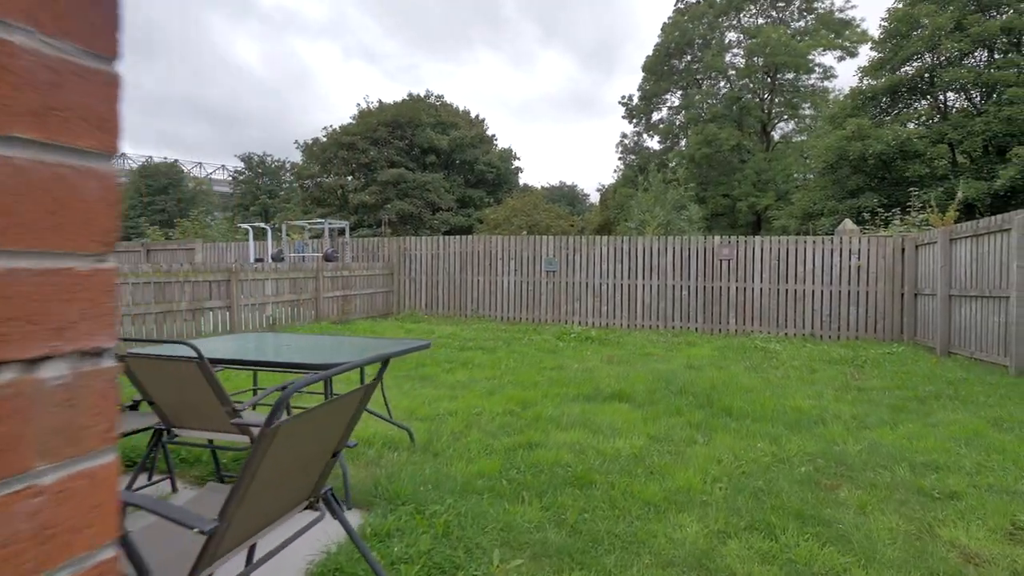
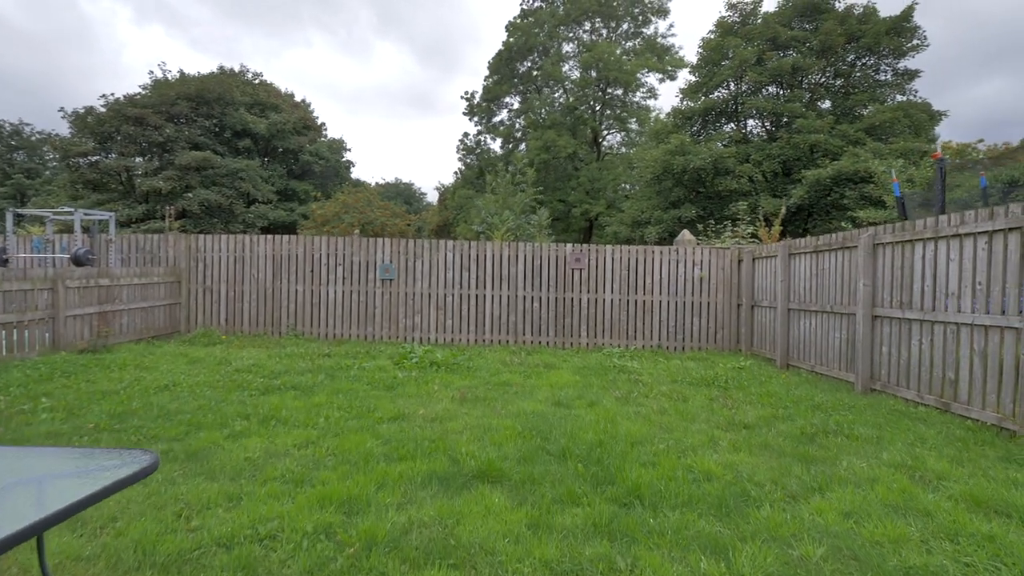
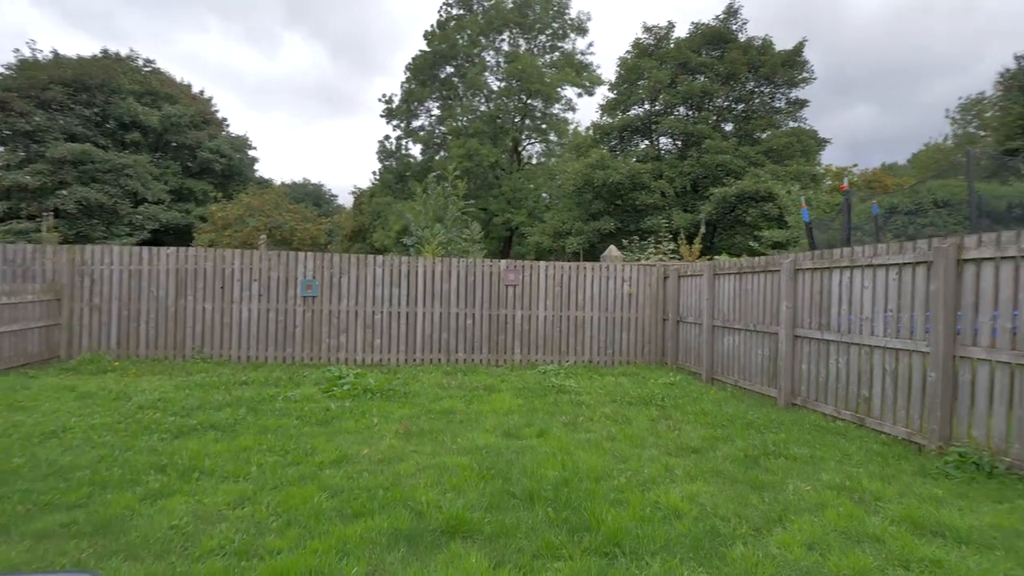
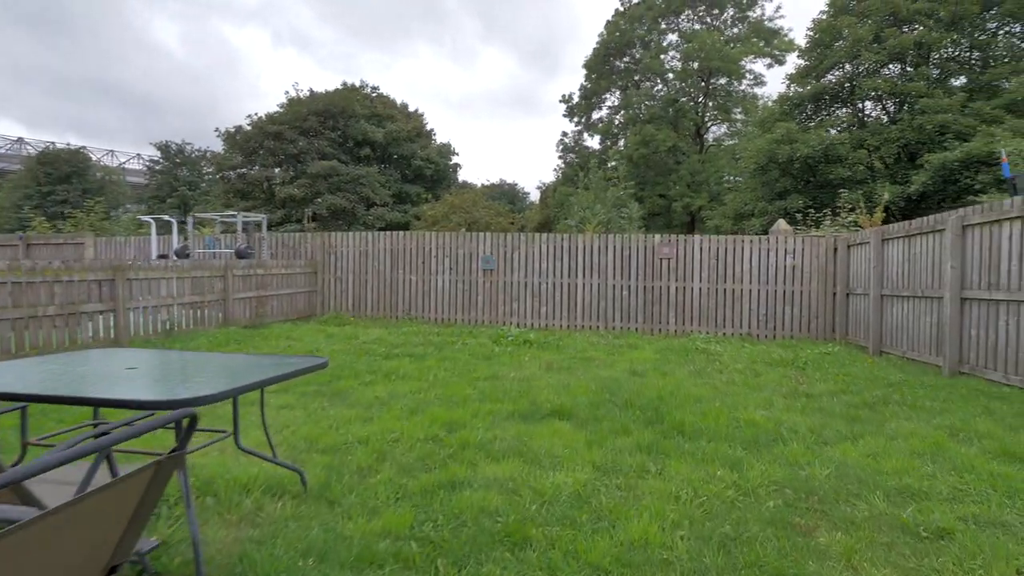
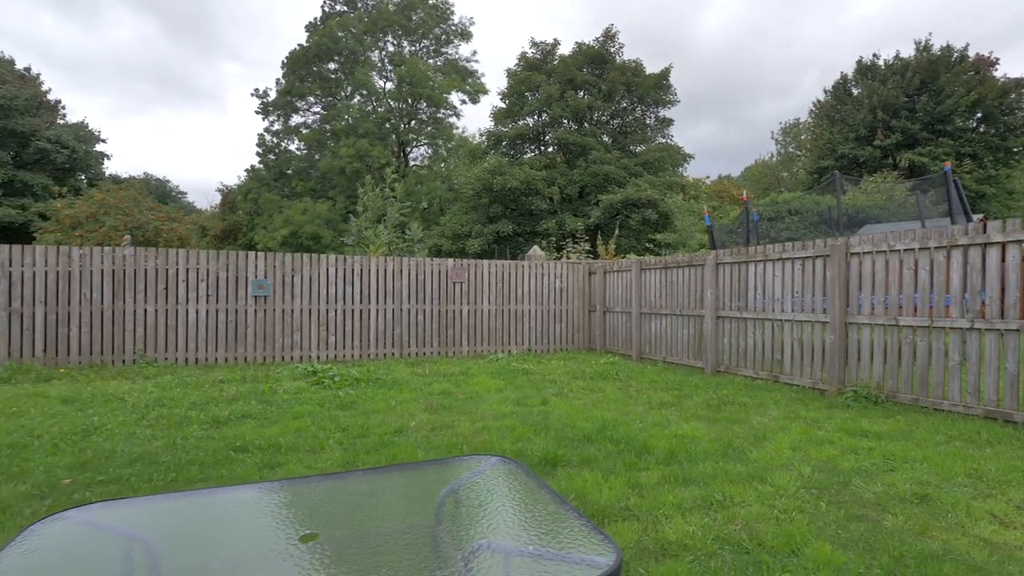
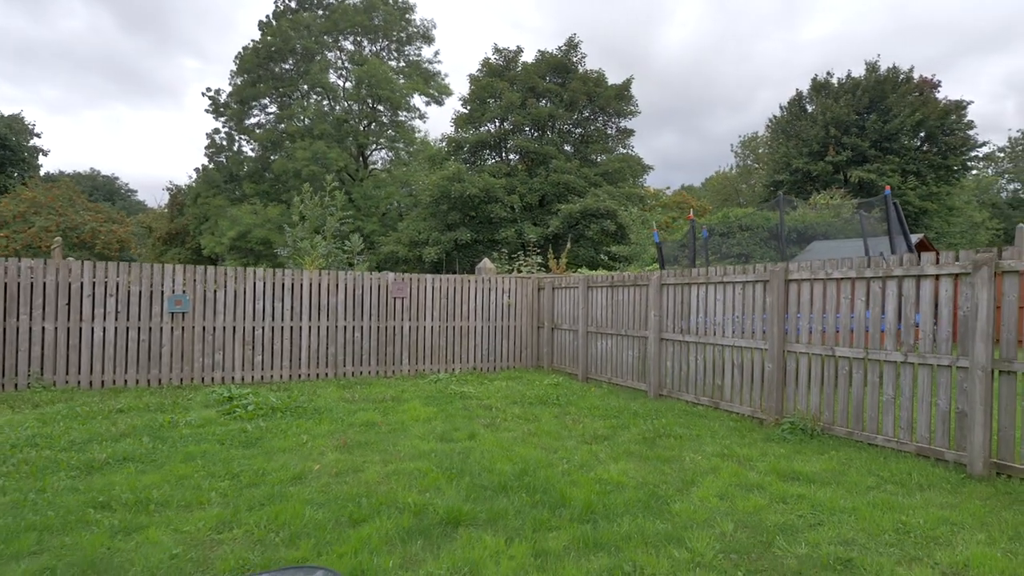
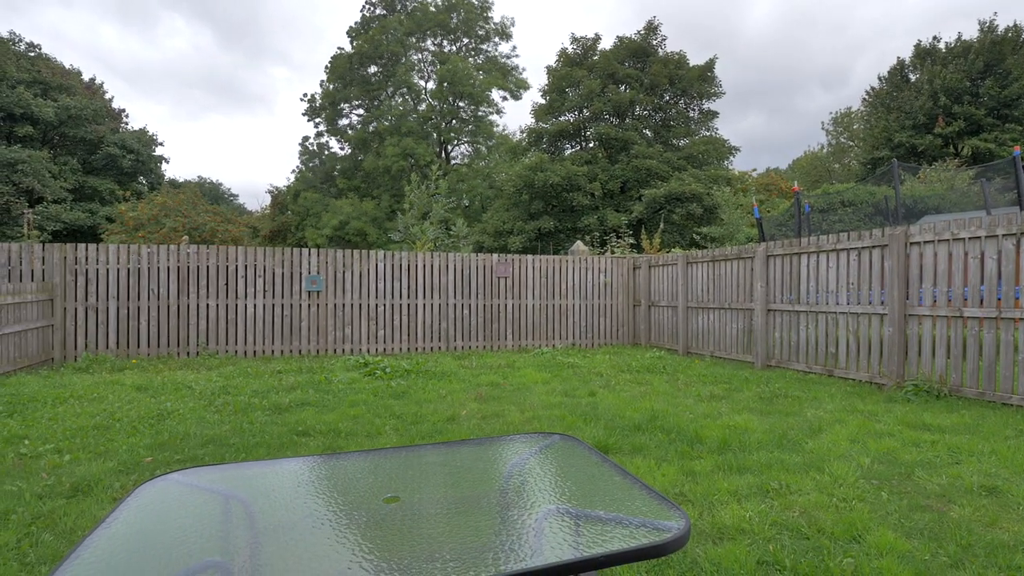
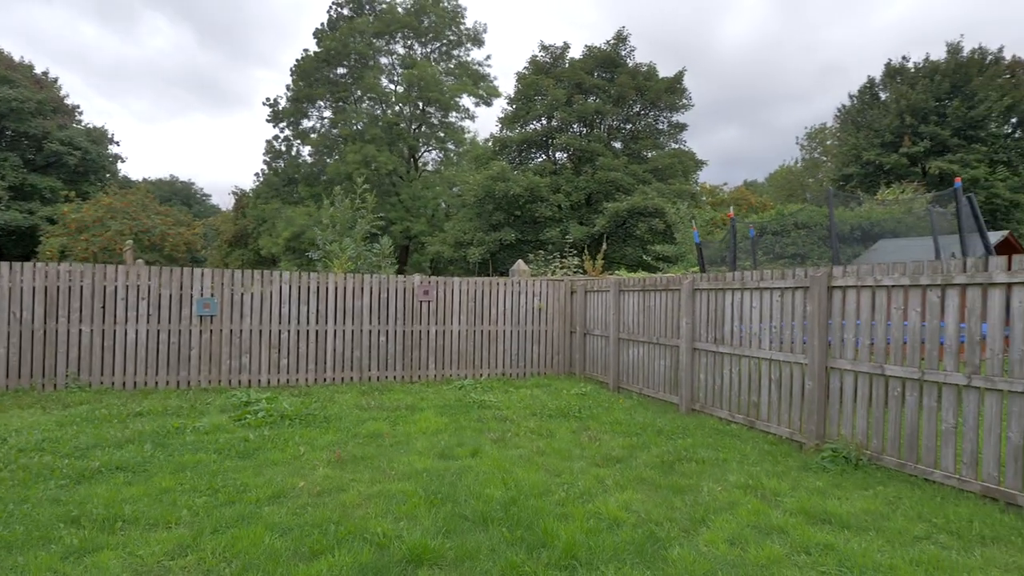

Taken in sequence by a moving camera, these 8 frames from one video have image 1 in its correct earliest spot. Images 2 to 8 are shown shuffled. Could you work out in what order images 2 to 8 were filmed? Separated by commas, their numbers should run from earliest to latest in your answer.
4, 2, 3, 8, 6, 5, 7
